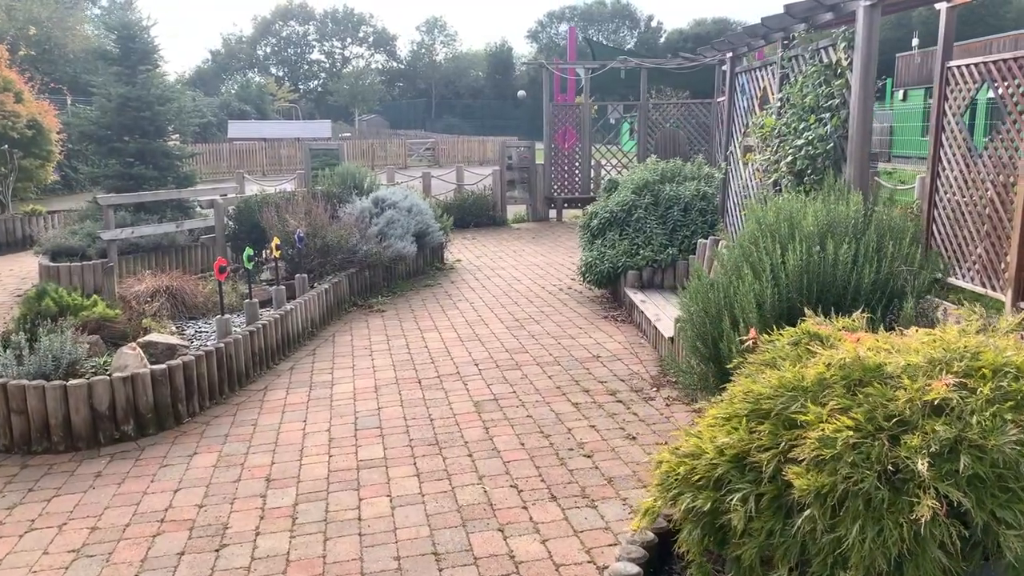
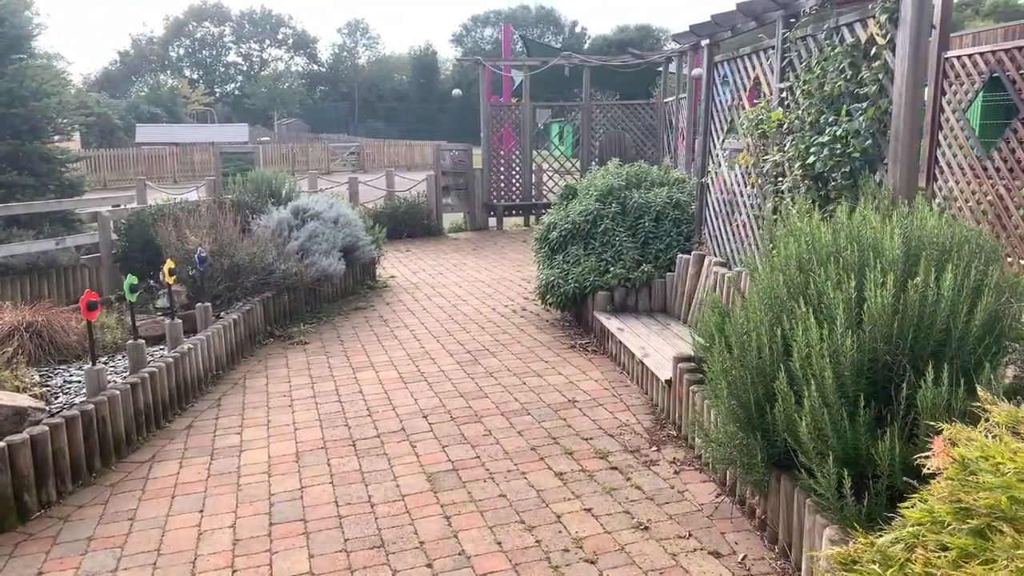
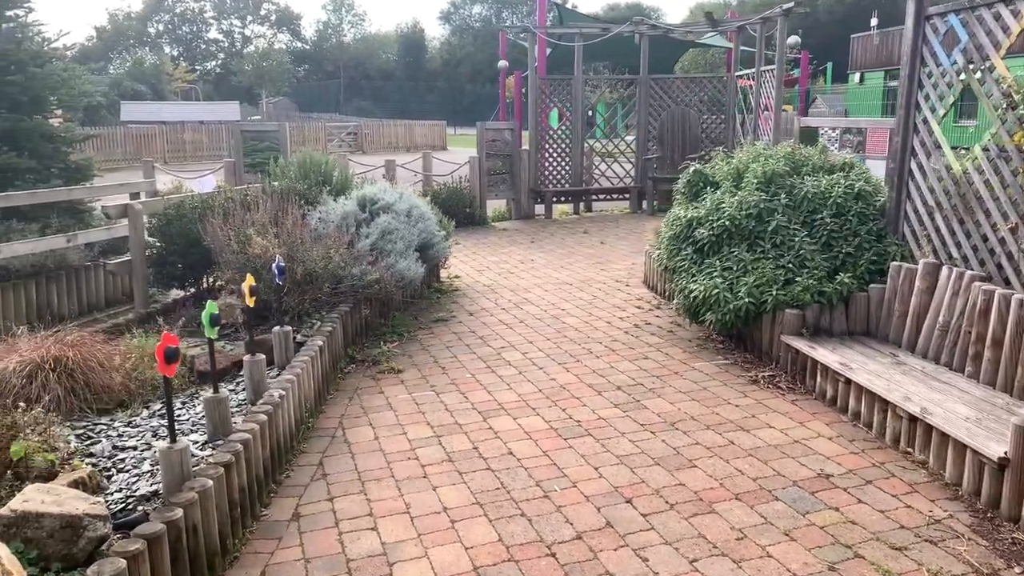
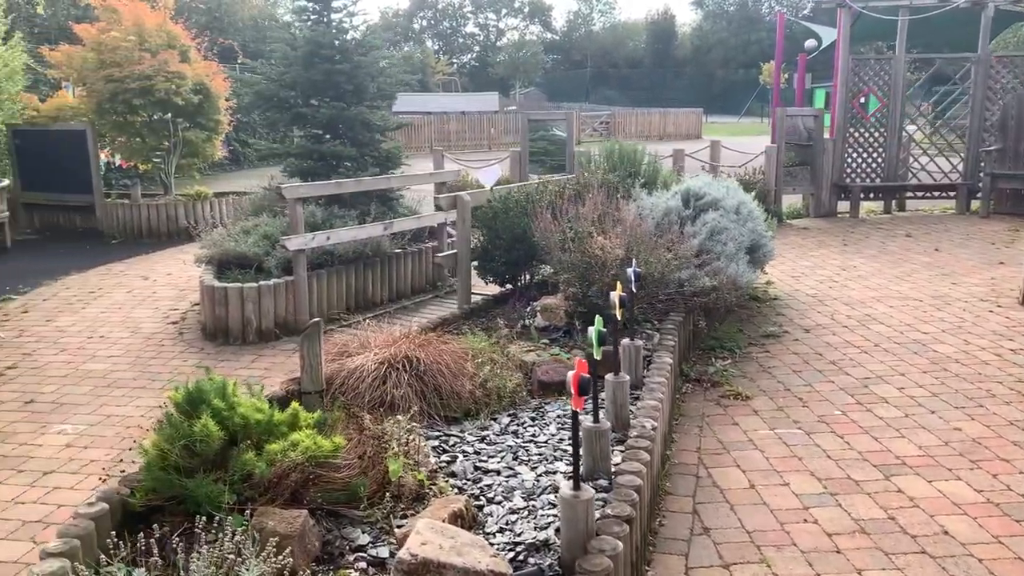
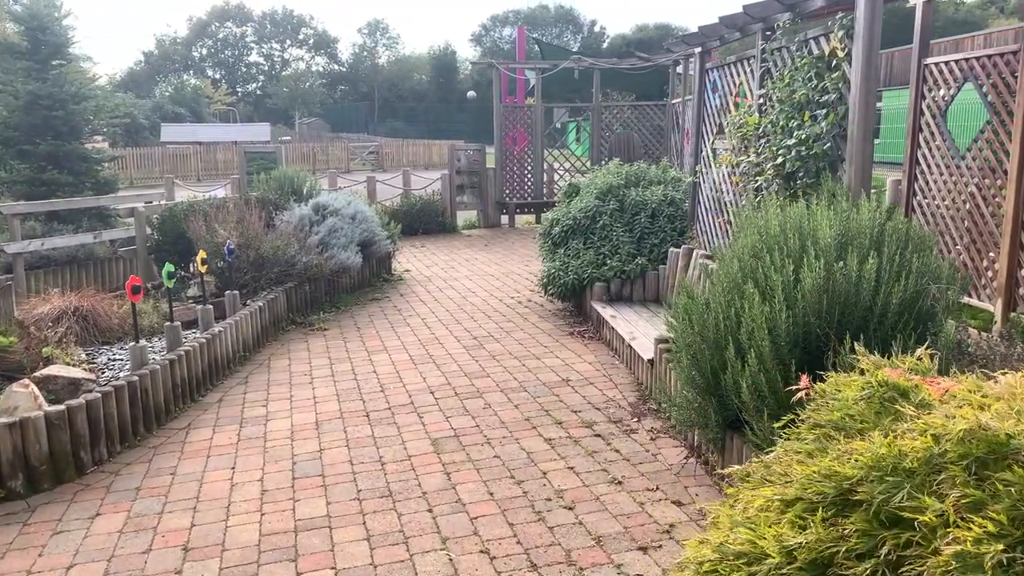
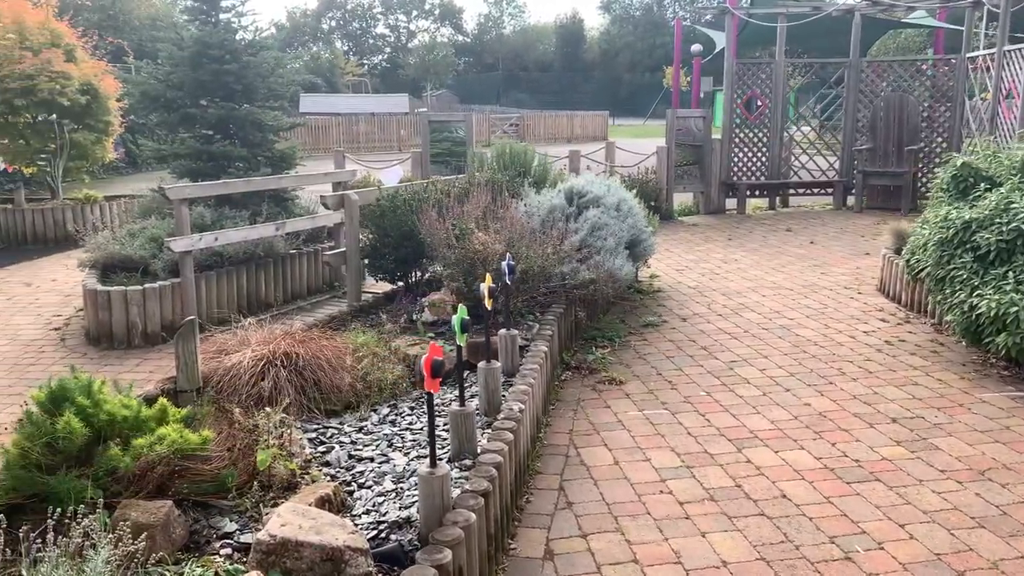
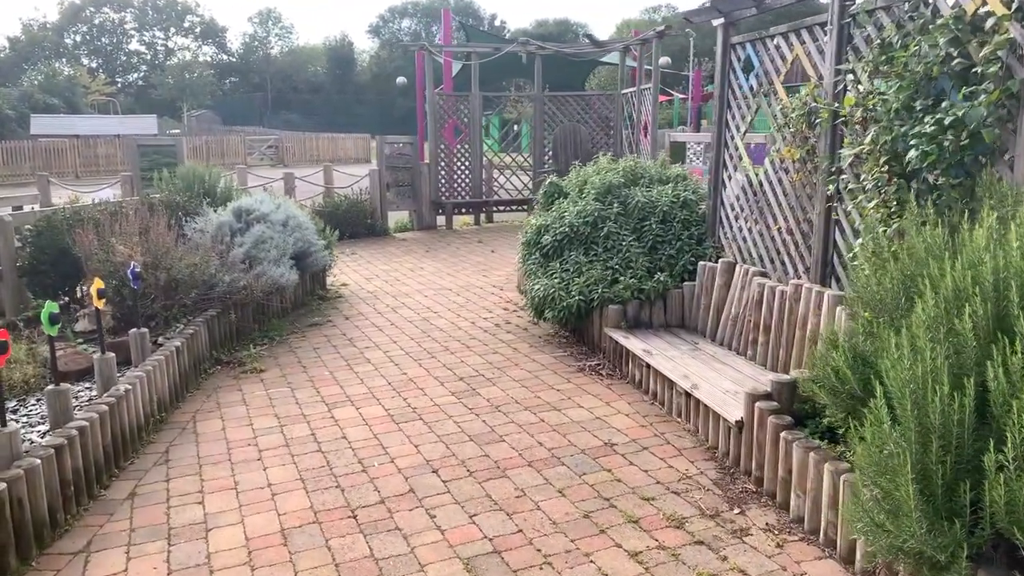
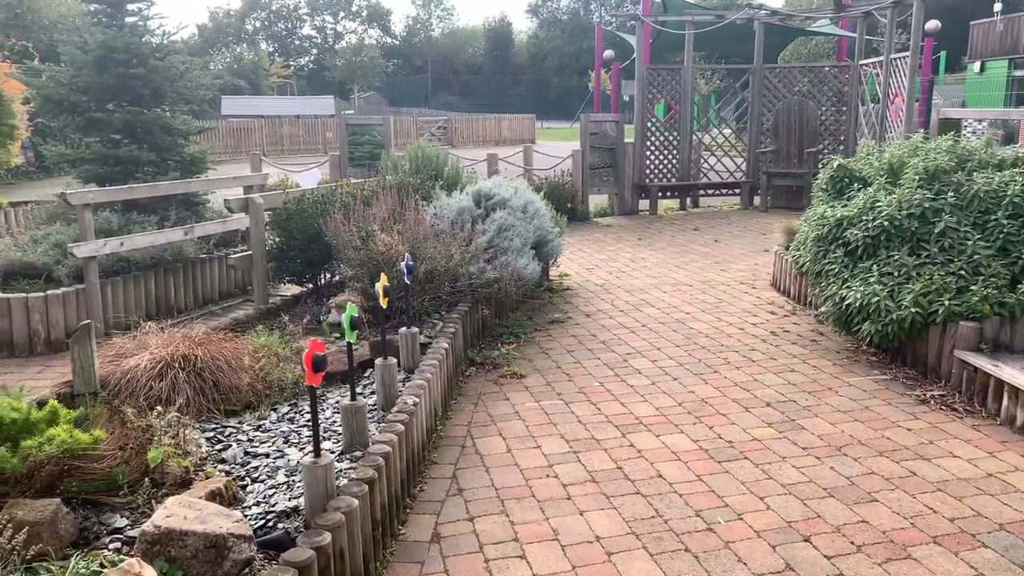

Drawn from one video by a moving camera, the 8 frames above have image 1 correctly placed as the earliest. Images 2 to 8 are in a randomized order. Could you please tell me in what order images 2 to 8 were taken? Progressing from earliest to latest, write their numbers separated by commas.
5, 2, 7, 3, 8, 6, 4
